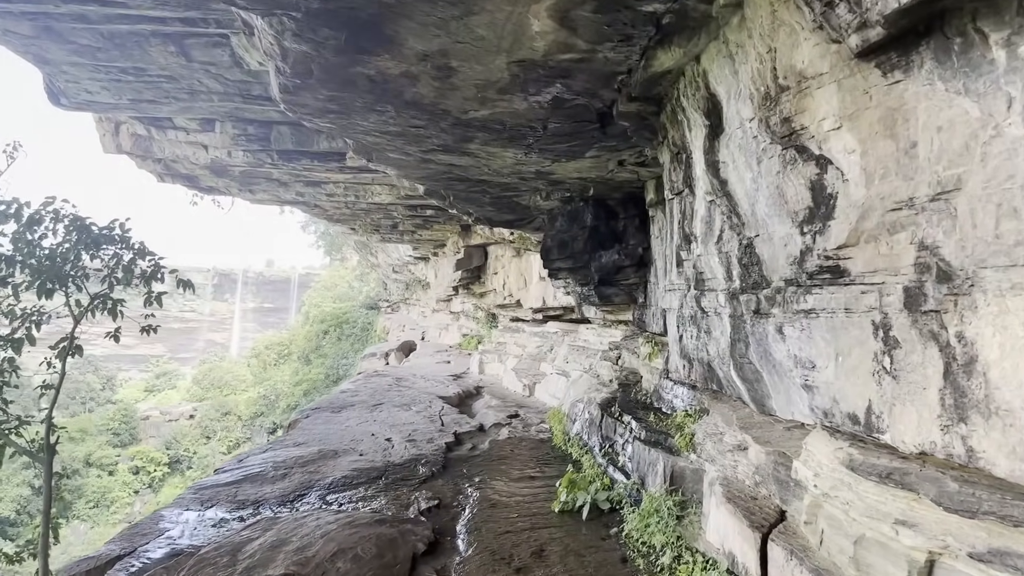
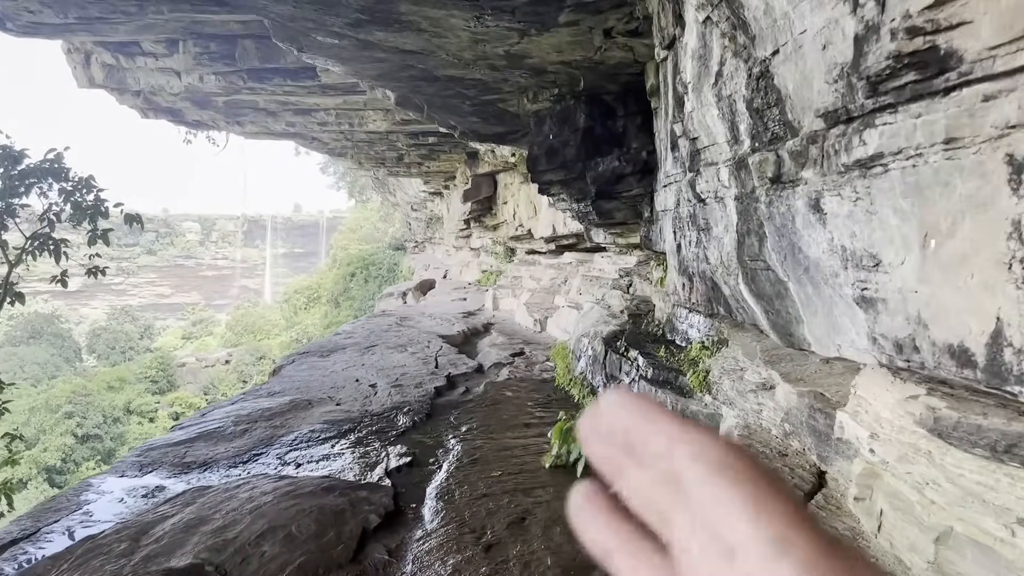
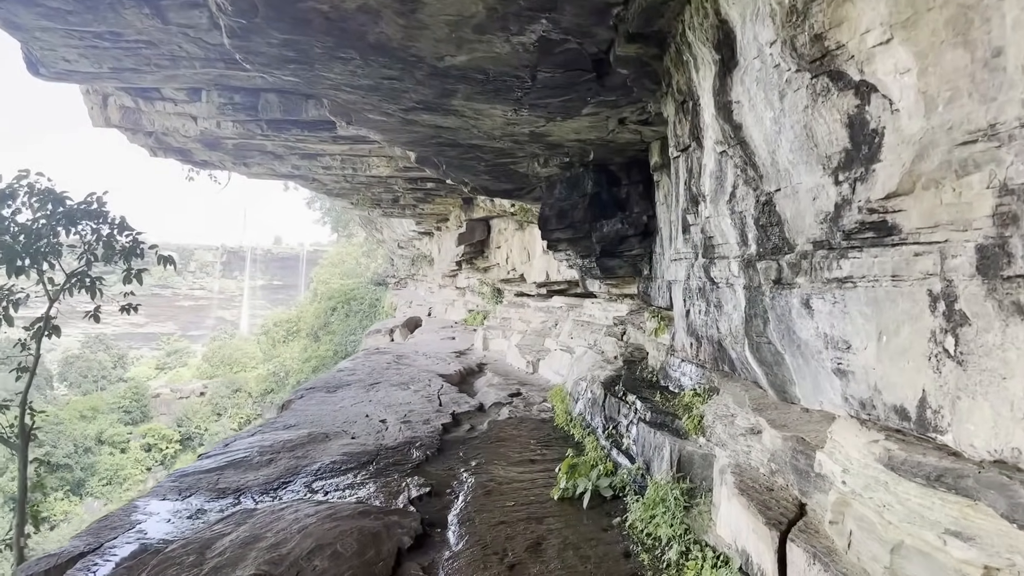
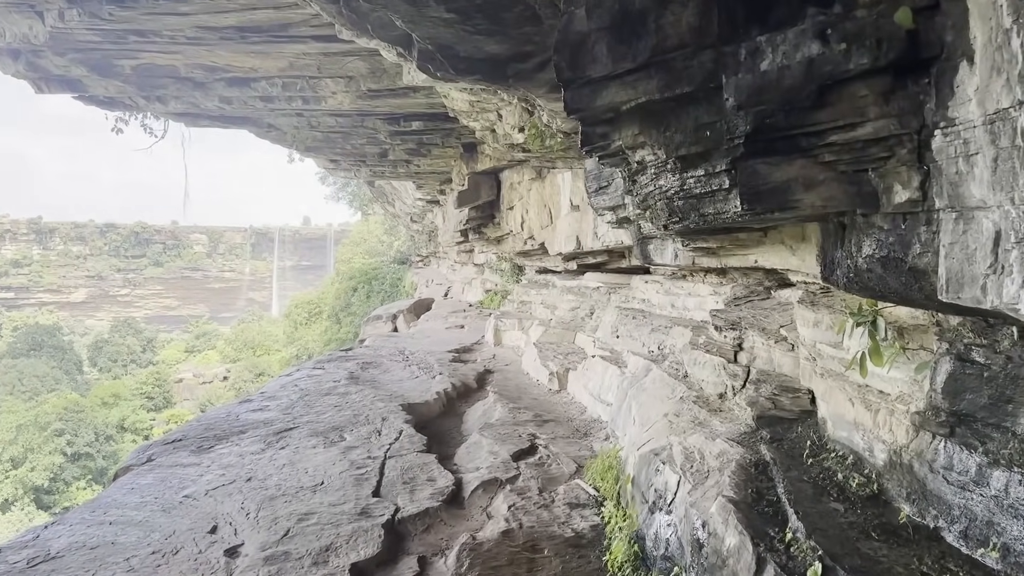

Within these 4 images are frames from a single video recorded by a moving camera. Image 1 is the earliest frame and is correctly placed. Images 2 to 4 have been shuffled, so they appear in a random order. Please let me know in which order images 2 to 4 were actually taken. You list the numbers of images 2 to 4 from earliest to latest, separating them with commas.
3, 2, 4
